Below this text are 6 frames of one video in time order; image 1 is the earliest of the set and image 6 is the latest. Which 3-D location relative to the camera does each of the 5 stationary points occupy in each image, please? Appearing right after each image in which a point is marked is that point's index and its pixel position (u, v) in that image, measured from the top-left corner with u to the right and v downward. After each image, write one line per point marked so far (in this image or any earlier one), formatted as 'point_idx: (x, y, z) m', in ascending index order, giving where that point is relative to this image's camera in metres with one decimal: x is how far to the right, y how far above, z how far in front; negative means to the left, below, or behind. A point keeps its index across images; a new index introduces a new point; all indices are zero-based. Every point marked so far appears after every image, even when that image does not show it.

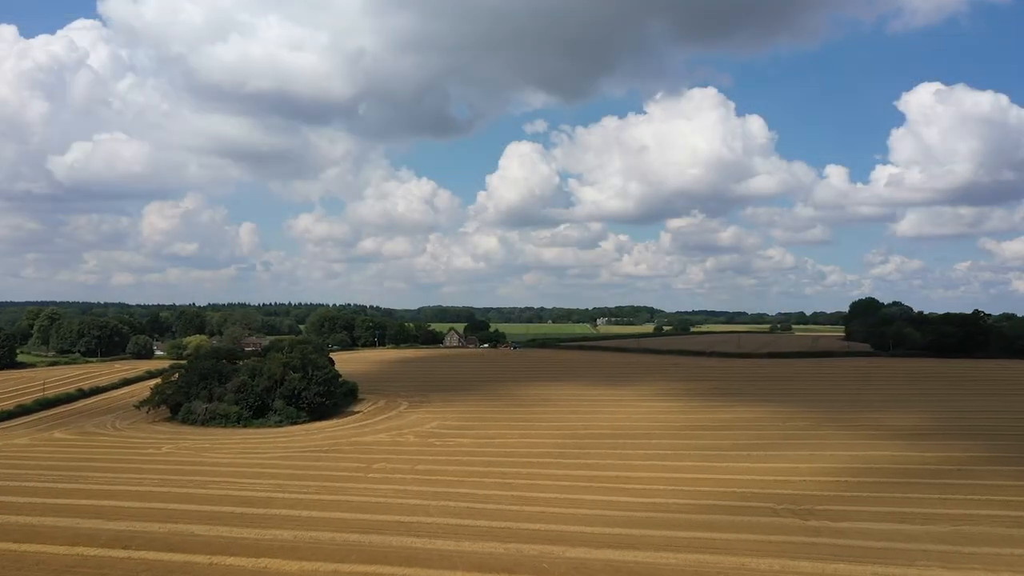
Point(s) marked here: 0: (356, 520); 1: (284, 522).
0: (-4.9, -7.2, +19.8) m
1: (-7.1, -7.2, +19.5) m
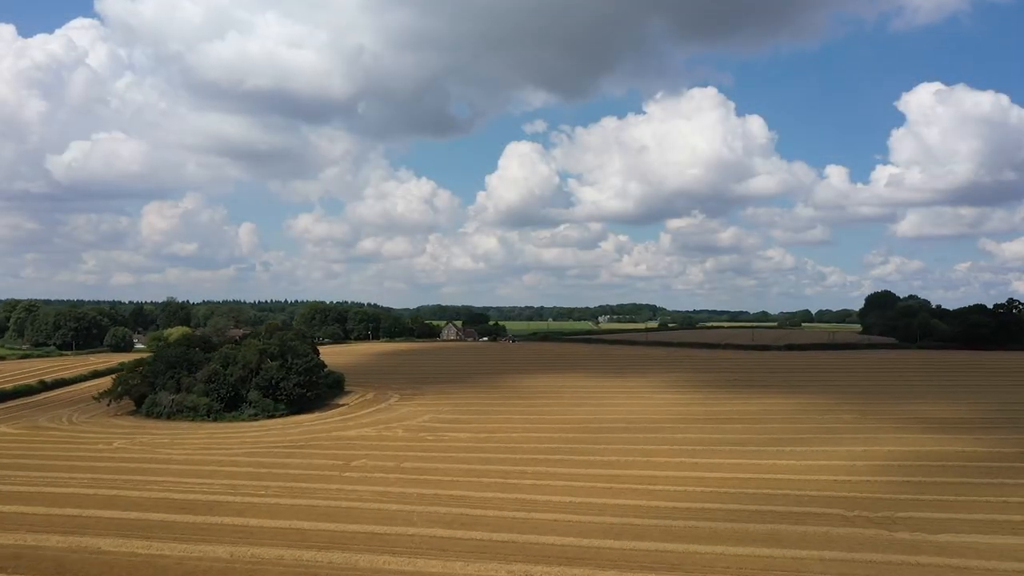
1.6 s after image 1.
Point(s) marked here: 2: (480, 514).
0: (-4.7, -5.9, +15.4) m
1: (-6.9, -5.9, +15.2) m
2: (-0.9, -6.2, +17.2) m
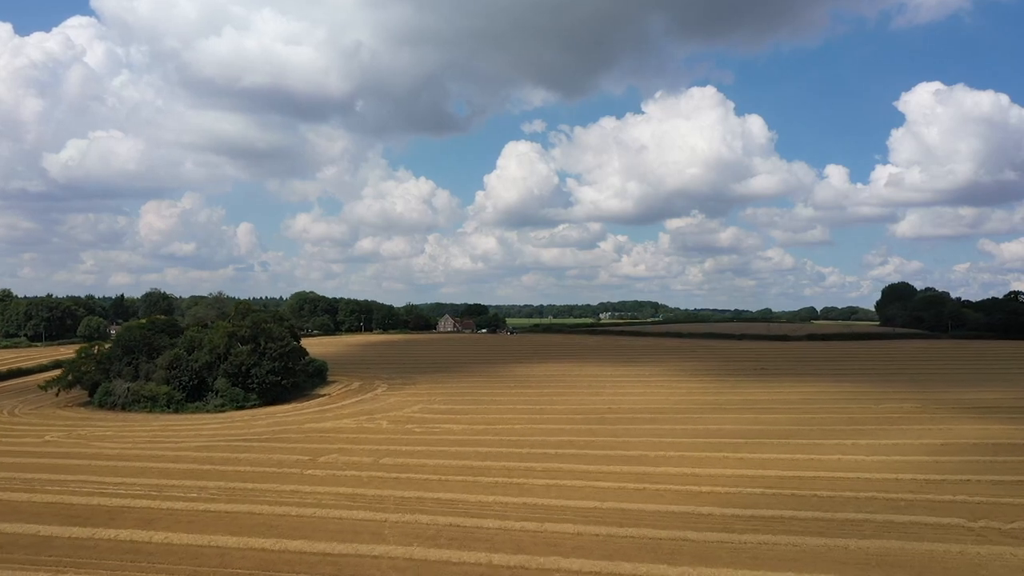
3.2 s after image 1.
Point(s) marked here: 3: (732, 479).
0: (-4.6, -4.5, +10.9) m
1: (-6.8, -4.5, +10.6) m
2: (-0.7, -4.8, +12.7) m
3: (+6.0, -5.2, +17.3) m
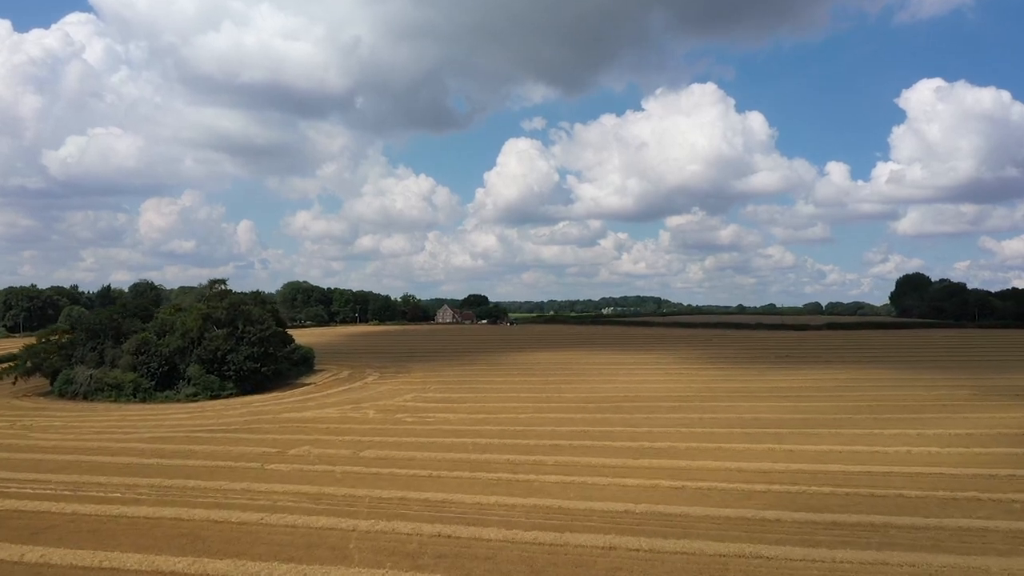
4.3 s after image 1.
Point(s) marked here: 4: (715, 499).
0: (-4.4, -3.5, +7.7) m
1: (-6.6, -3.5, +7.5) m
2: (-0.6, -3.7, +9.5) m
3: (+6.2, -4.2, +14.2) m
4: (+3.9, -4.1, +12.3) m
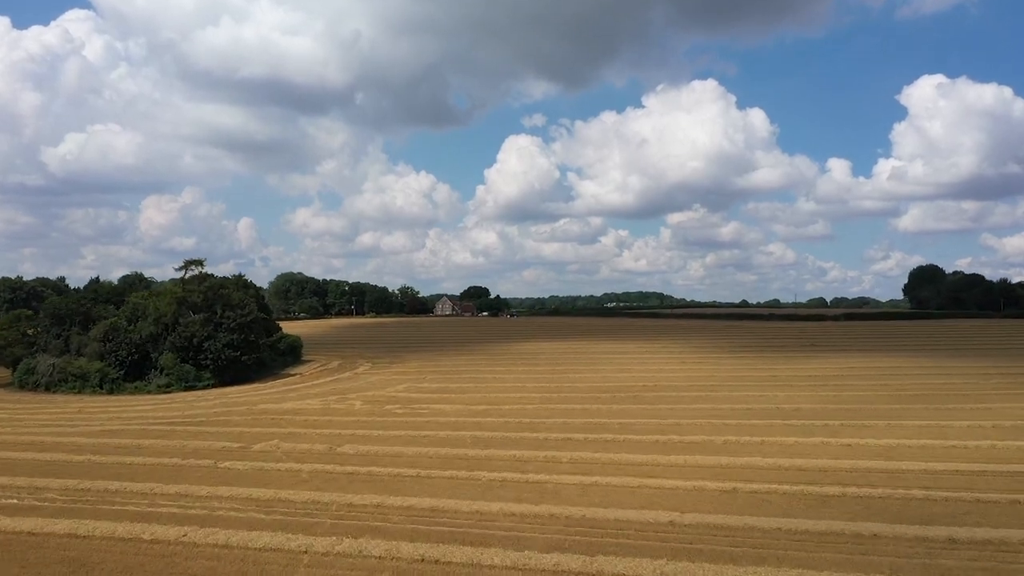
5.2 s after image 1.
0: (-4.3, -2.7, +5.1) m
1: (-6.5, -2.7, +4.8) m
2: (-0.4, -3.0, +6.9) m
3: (+6.3, -3.4, +11.5) m
4: (+4.0, -3.3, +9.6) m
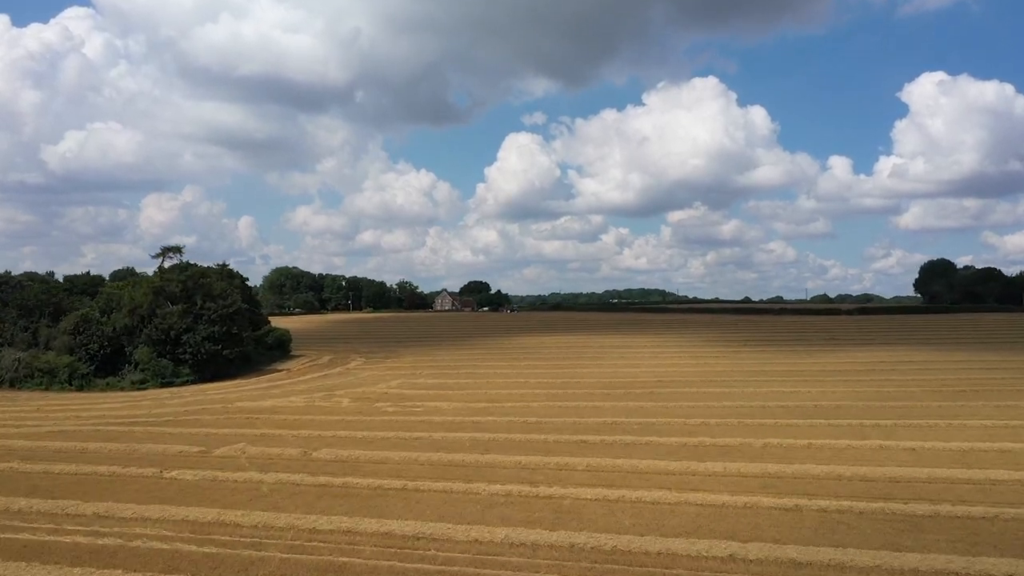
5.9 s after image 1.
0: (-4.2, -2.3, +3.0) m
1: (-6.4, -2.3, +2.8) m
2: (-0.3, -2.6, +4.8) m
3: (+6.4, -3.0, +9.5) m
4: (+4.1, -2.9, +7.6) m
